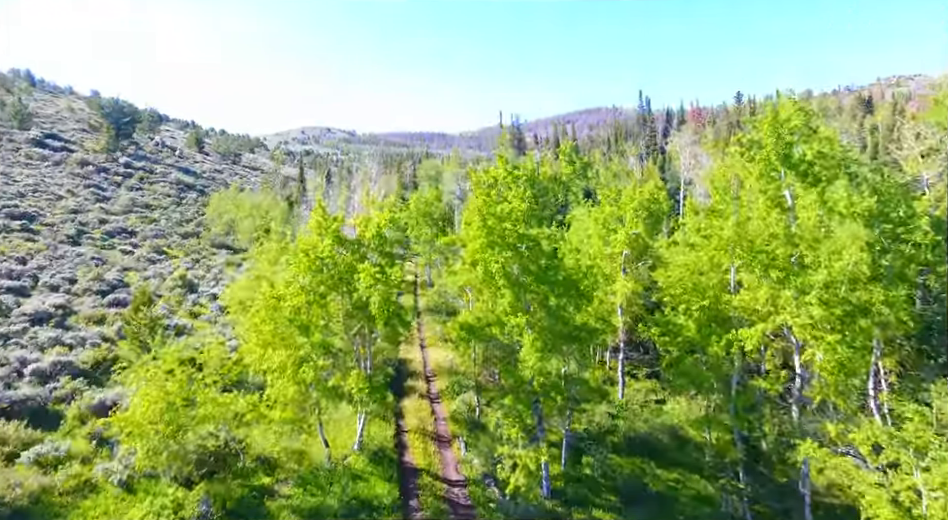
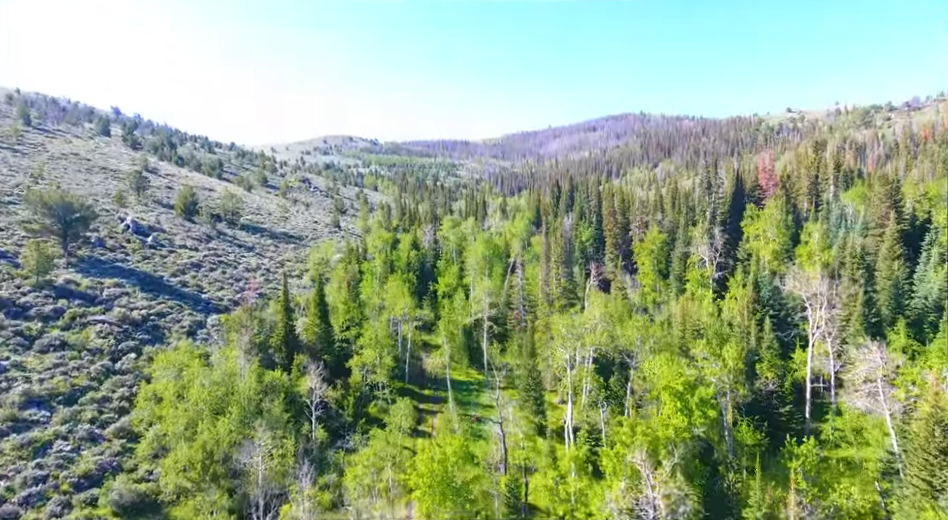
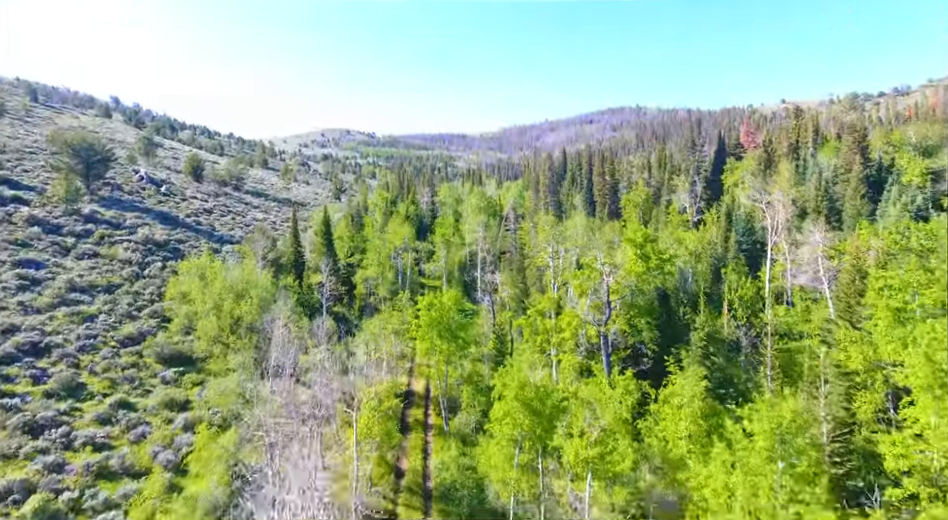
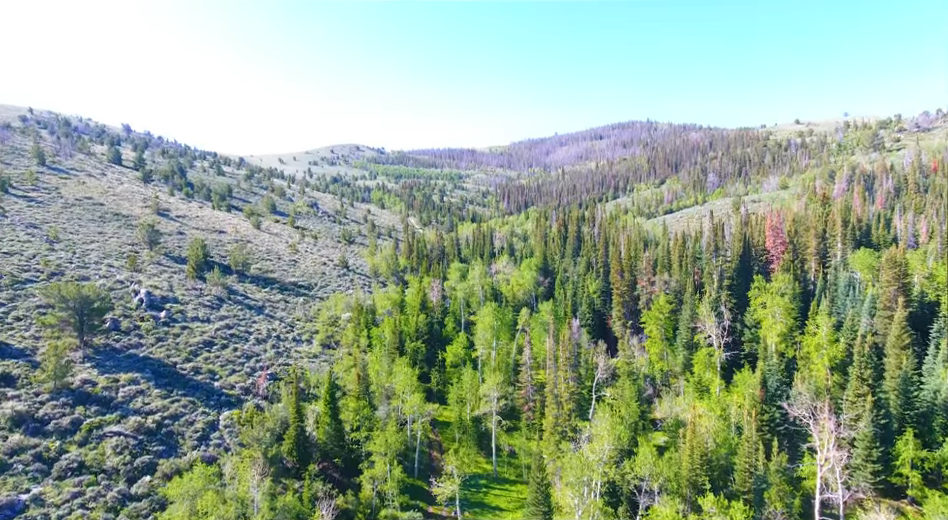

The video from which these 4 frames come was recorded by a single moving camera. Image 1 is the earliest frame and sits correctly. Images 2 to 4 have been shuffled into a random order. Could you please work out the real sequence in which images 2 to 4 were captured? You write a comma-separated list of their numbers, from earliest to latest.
3, 2, 4
